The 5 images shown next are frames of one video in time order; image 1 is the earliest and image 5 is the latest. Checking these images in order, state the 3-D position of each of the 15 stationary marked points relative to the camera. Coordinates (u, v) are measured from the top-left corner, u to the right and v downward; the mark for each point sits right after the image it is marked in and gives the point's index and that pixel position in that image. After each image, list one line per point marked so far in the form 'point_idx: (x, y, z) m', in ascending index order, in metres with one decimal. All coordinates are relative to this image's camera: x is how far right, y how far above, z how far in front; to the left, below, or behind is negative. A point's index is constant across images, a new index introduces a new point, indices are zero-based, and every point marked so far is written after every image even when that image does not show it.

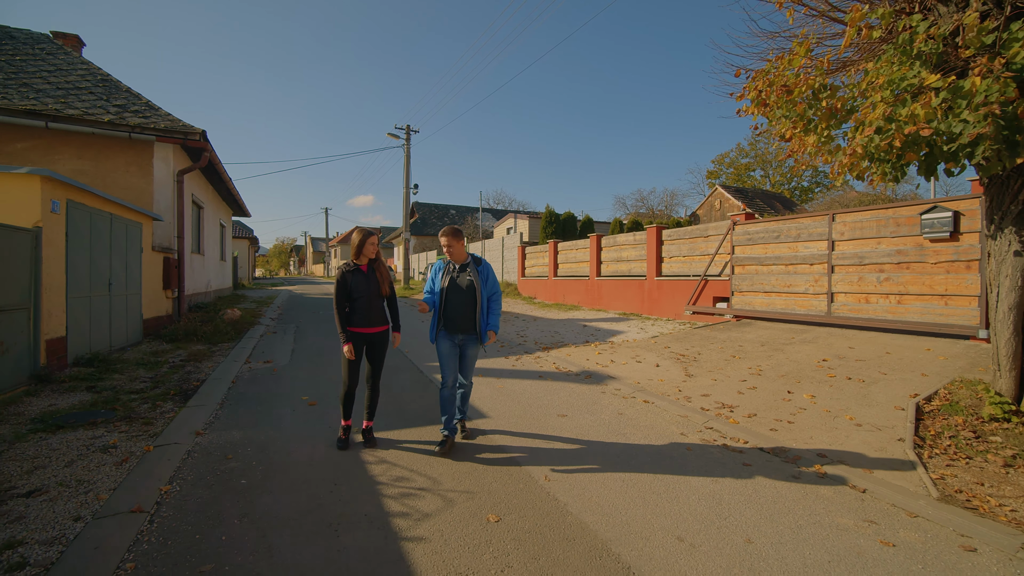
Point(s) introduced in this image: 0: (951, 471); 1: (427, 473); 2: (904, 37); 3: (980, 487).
0: (+3.5, -1.5, +3.6) m
1: (-0.7, -1.4, +3.5) m
2: (+3.1, +2.0, +3.6) m
3: (+3.5, -1.5, +3.4) m
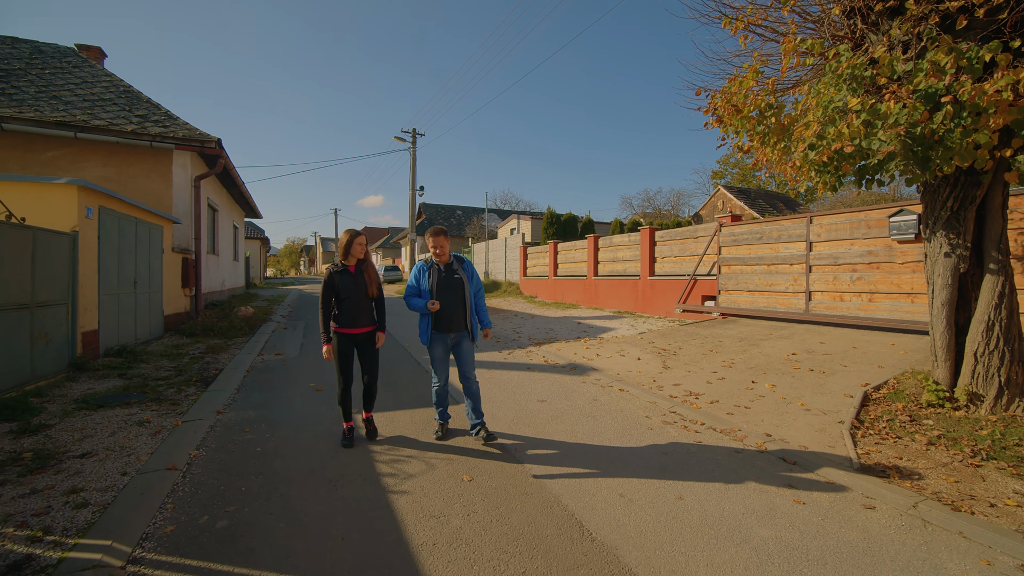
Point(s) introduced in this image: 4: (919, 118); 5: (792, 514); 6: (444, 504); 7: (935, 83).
0: (+3.3, -1.4, +4.1) m
1: (-0.9, -1.4, +4.1) m
2: (+2.9, +2.0, +4.1) m
3: (+3.3, -1.5, +3.9) m
4: (+3.2, +1.3, +3.6) m
5: (+1.9, -1.5, +3.1) m
6: (-0.5, -1.5, +3.1) m
7: (+3.3, +1.6, +3.6) m
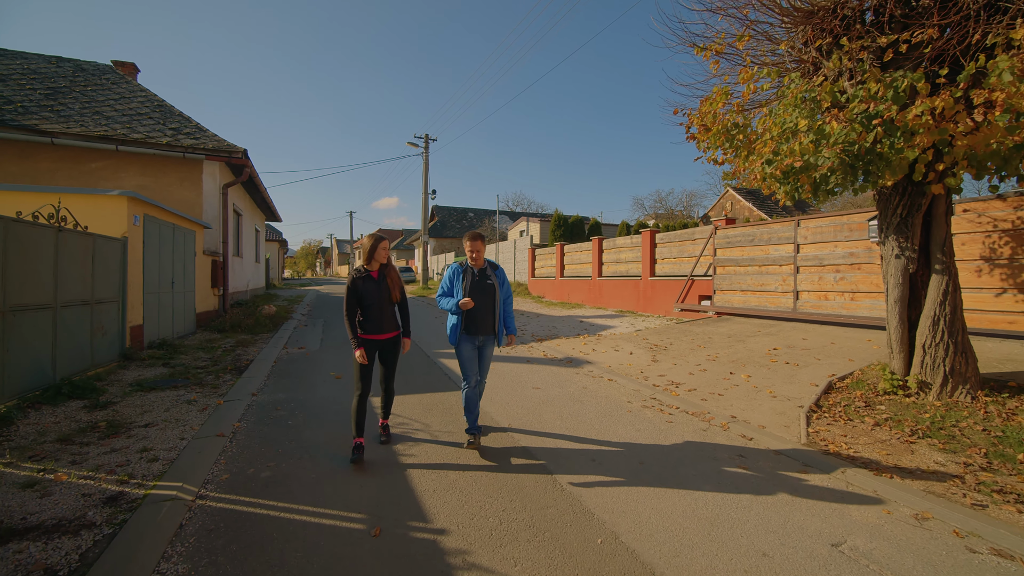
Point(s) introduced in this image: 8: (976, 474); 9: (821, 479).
0: (+3.2, -1.4, +4.6) m
1: (-0.9, -1.4, +4.7) m
2: (+2.8, +2.0, +4.7) m
3: (+3.2, -1.4, +4.4) m
4: (+3.1, +1.4, +4.1) m
5: (+1.8, -1.5, +3.7) m
6: (-0.6, -1.4, +3.7) m
7: (+3.2, +1.6, +4.1) m
8: (+3.7, -1.5, +3.7) m
9: (+2.5, -1.5, +3.7) m
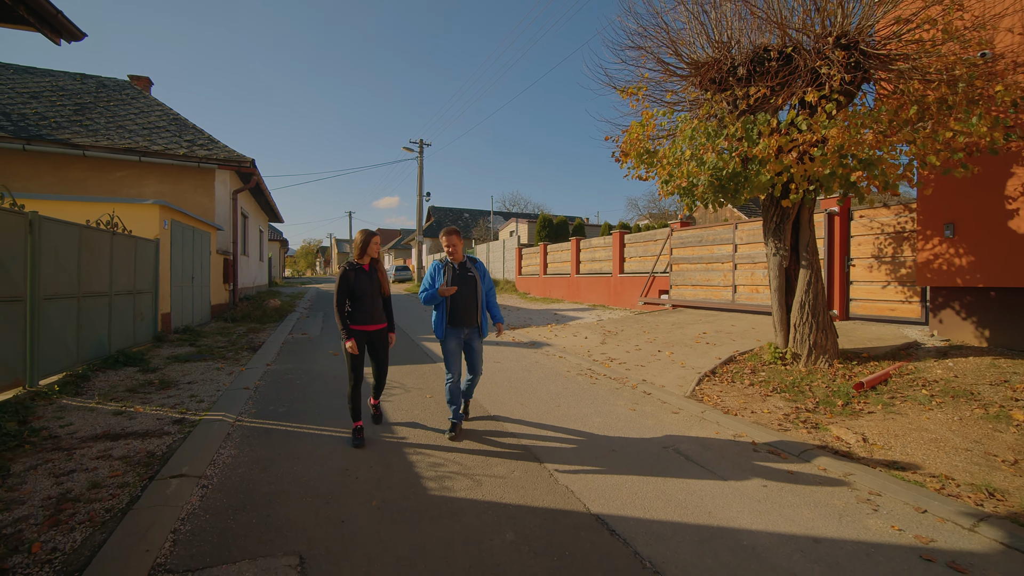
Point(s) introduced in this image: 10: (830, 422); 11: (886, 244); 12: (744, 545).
0: (+2.6, -1.3, +6.0) m
1: (-1.5, -1.3, +6.1) m
2: (+2.3, +2.2, +6.0) m
3: (+2.7, -1.3, +5.8) m
4: (+2.5, +1.5, +5.5) m
5: (+1.2, -1.4, +5.0) m
6: (-1.1, -1.3, +5.1) m
7: (+2.6, +1.7, +5.5) m
8: (+3.2, -1.4, +5.1) m
9: (+1.9, -1.4, +5.1) m
10: (+3.4, -1.4, +4.8) m
11: (+6.5, +0.8, +7.9) m
12: (+1.4, -1.5, +2.7) m
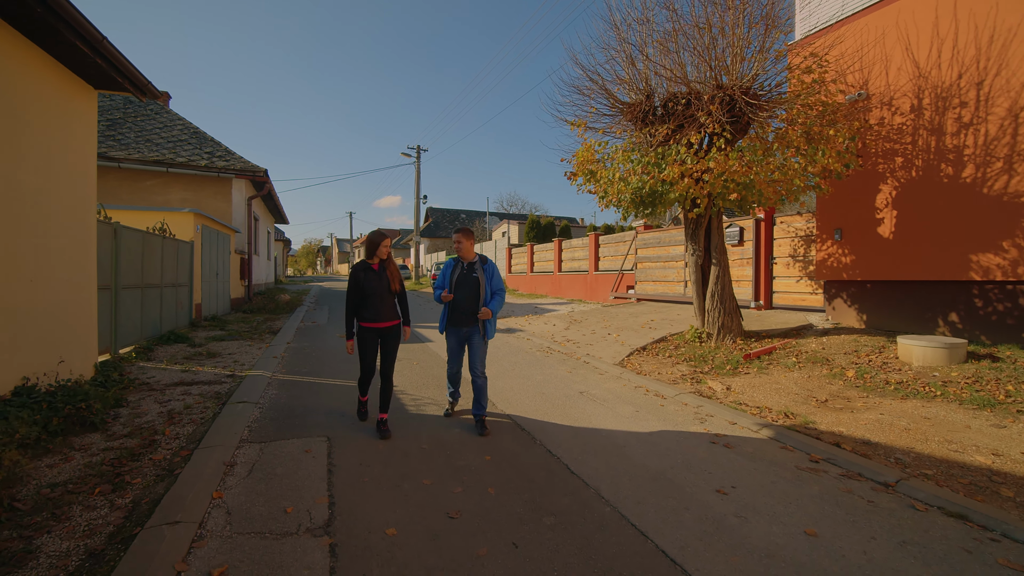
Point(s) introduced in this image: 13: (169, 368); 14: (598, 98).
0: (+2.1, -1.2, +7.6) m
1: (-2.0, -1.2, +7.7) m
2: (+1.8, +2.3, +7.7) m
3: (+2.1, -1.2, +7.4) m
4: (+2.0, +1.6, +7.1) m
5: (+0.7, -1.3, +6.7) m
6: (-1.6, -1.2, +6.7) m
7: (+2.1, +1.9, +7.1) m
8: (+2.7, -1.3, +6.7) m
9: (+1.4, -1.3, +6.7) m
10: (+2.9, -1.3, +6.4) m
11: (+6.0, +0.9, +9.6) m
12: (+0.9, -1.4, +4.4) m
13: (-4.7, -1.1, +6.3) m
14: (+1.5, +3.2, +7.7) m
